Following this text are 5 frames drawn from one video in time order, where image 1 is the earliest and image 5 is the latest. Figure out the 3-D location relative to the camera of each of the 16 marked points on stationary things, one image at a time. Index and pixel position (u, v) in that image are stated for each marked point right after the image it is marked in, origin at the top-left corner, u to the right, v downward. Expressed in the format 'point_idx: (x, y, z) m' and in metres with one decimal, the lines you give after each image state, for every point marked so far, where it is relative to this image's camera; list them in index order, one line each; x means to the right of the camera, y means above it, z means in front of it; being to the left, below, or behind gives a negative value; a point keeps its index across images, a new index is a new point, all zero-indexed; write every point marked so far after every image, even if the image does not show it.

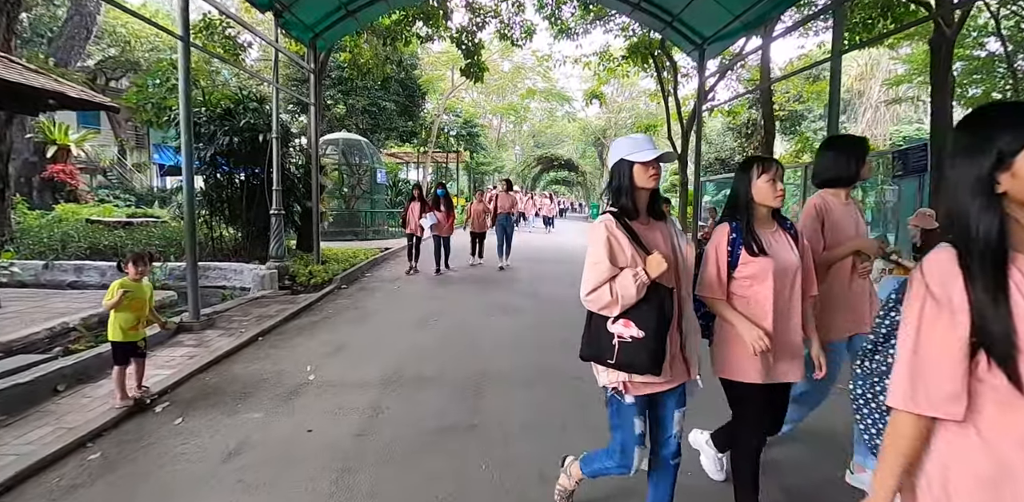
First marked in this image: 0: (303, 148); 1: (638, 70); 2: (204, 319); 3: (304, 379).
0: (-4.6, +2.3, +11.1) m
1: (+4.1, +5.9, +16.5) m
2: (-3.8, -0.8, +6.2) m
3: (-1.8, -1.1, +4.4) m
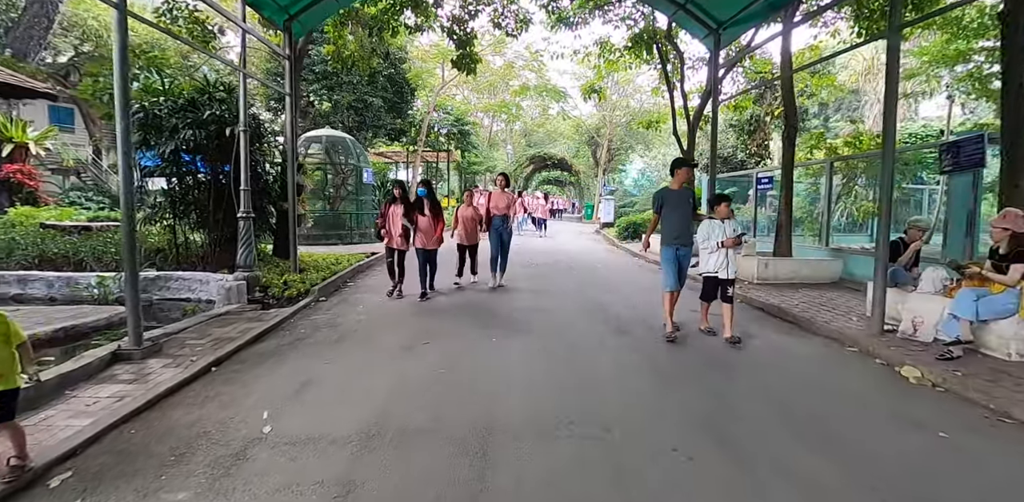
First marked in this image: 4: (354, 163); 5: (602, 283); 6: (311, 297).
0: (-4.6, +2.1, +10.1) m
1: (+3.9, +5.8, +15.6) m
2: (-3.7, -1.0, +5.2) m
3: (-1.7, -1.2, +3.4) m
4: (-5.2, +2.9, +16.5) m
5: (+1.6, -0.6, +9.3) m
6: (-3.1, -0.7, +7.9) m
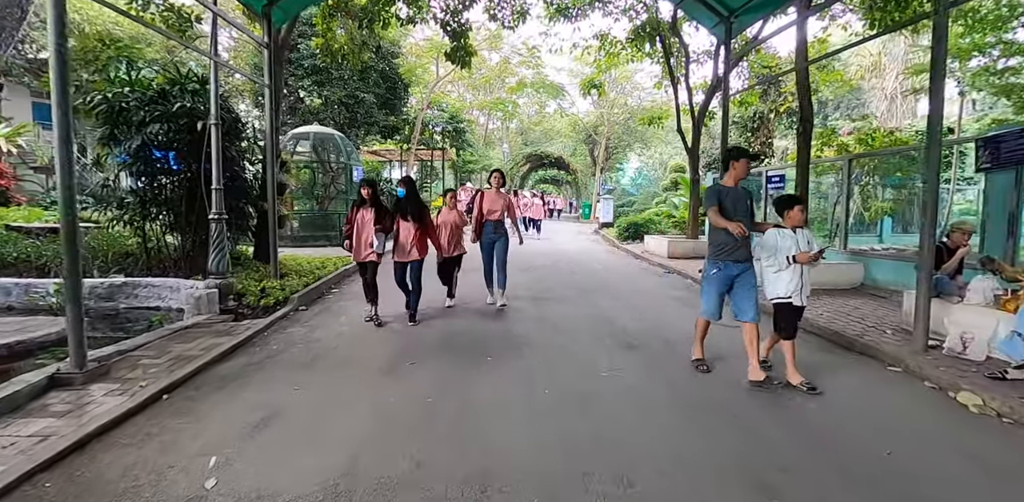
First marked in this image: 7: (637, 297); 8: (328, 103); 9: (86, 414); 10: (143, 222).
0: (-4.7, +2.1, +9.4) m
1: (+3.8, +5.8, +15.0) m
2: (-3.7, -1.0, +4.5) m
3: (-1.7, -1.3, +2.8) m
4: (-5.3, +2.8, +15.8) m
5: (+1.6, -0.6, +8.7) m
6: (-3.2, -0.8, +7.2) m
7: (+2.0, -0.7, +8.1) m
8: (-7.2, +5.8, +19.8) m
9: (-3.2, -1.2, +3.8) m
10: (-6.2, +0.5, +8.5) m
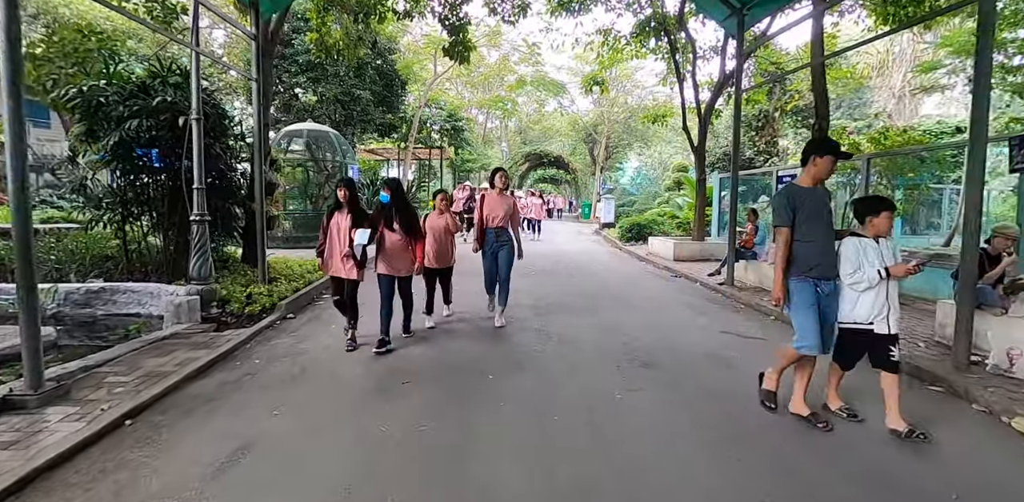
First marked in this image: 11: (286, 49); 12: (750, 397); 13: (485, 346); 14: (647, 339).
0: (-4.7, +2.0, +8.9) m
1: (+3.8, +5.7, +14.6) m
2: (-3.7, -1.1, +4.1) m
3: (-1.7, -1.4, +2.4) m
4: (-5.3, +2.8, +15.4) m
5: (+1.6, -0.7, +8.2) m
6: (-3.1, -0.8, +6.8) m
7: (+2.0, -0.8, +7.6) m
8: (-7.2, +5.8, +19.3) m
9: (-3.2, -1.3, +3.4) m
10: (-6.2, +0.4, +8.1) m
11: (-8.4, +7.5, +18.8) m
12: (+1.9, -1.2, +4.1) m
13: (-0.3, -1.0, +5.4) m
14: (+1.5, -1.0, +5.8) m
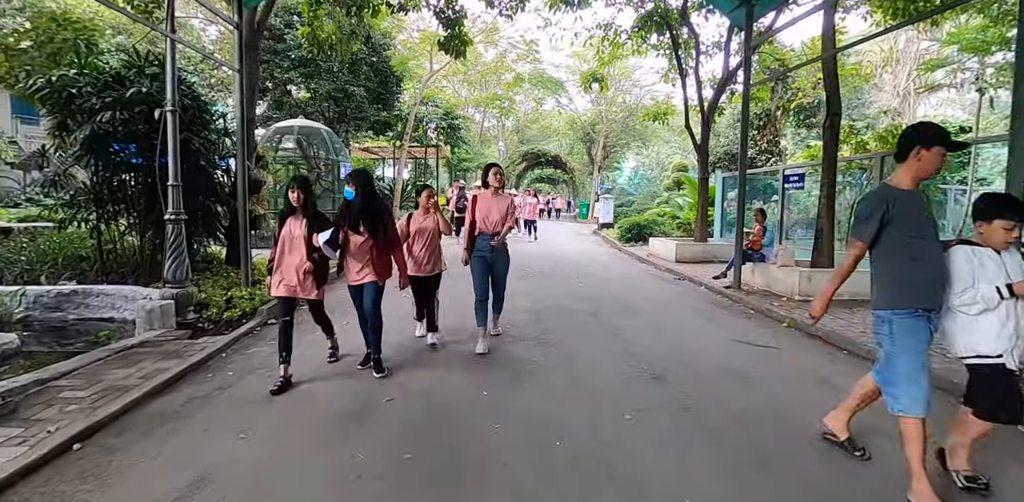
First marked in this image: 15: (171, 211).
0: (-4.7, +2.0, +8.5) m
1: (+3.8, +5.7, +14.2) m
2: (-3.7, -1.1, +3.7) m
3: (-1.7, -1.4, +1.9) m
4: (-5.4, +2.8, +14.9) m
5: (+1.6, -0.7, +7.8) m
6: (-3.2, -0.8, +6.3) m
7: (+2.0, -0.8, +7.2) m
8: (-7.3, +5.8, +18.9) m
9: (-3.2, -1.3, +2.9) m
10: (-6.2, +0.4, +7.6) m
11: (-8.5, +7.5, +18.4) m
12: (+1.9, -1.2, +3.7) m
13: (-0.3, -1.0, +5.0) m
14: (+1.5, -1.0, +5.4) m
15: (-4.3, +0.5, +6.3) m
